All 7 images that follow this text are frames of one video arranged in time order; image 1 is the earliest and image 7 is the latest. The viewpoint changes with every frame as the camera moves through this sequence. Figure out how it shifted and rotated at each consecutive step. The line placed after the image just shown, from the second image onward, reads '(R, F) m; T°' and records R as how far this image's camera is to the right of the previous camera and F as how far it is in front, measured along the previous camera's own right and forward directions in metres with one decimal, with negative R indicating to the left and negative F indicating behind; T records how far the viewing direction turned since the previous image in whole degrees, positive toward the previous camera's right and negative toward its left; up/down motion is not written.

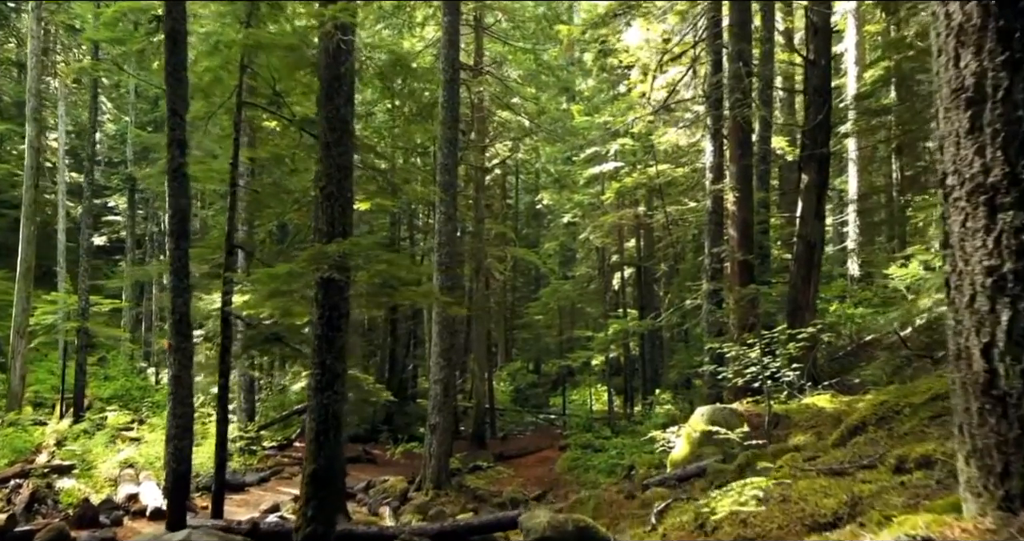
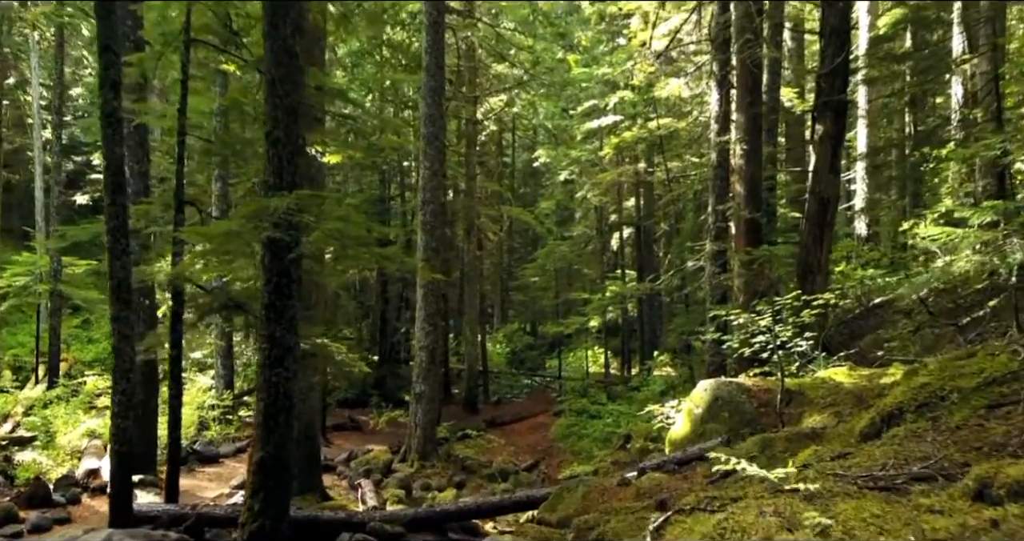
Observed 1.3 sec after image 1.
(+0.2, +0.9) m; 0°
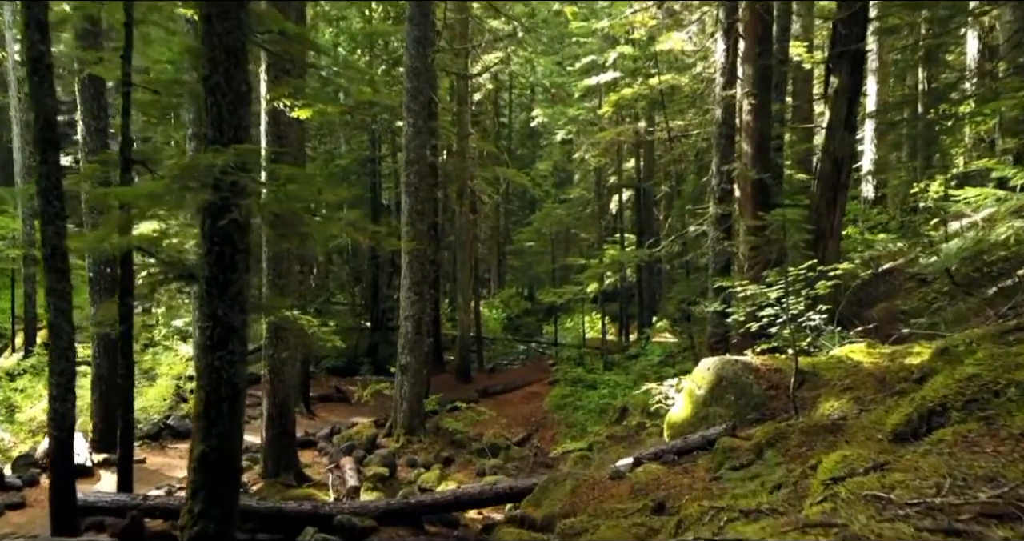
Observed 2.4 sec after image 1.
(+0.2, +0.8) m; 0°
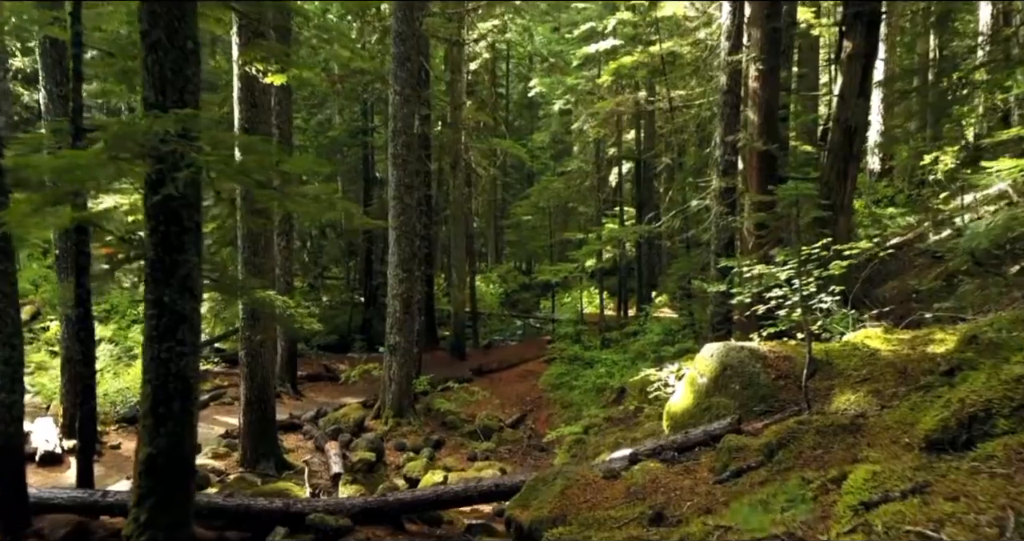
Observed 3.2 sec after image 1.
(+0.1, +0.6) m; 0°
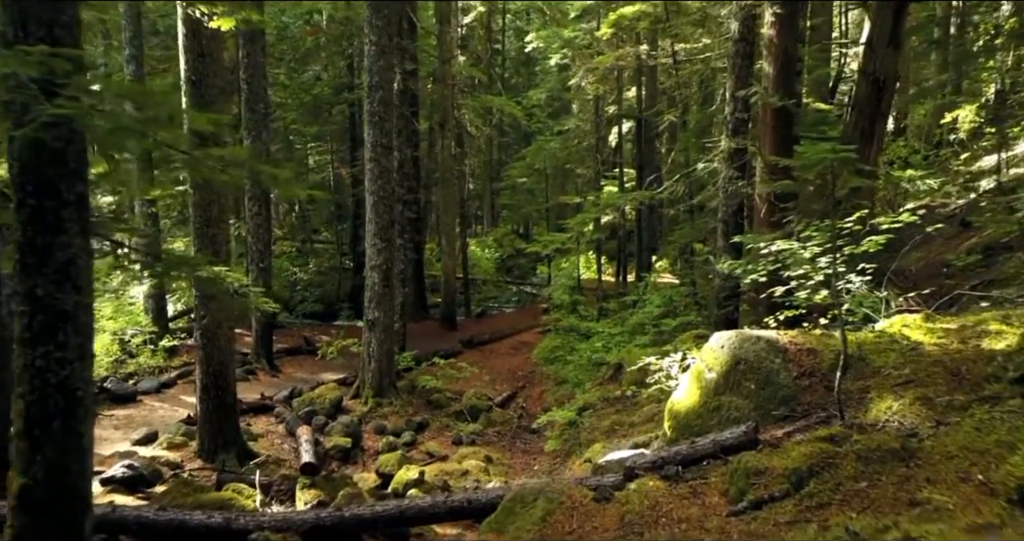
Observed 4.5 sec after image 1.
(+0.2, +1.0) m; 0°
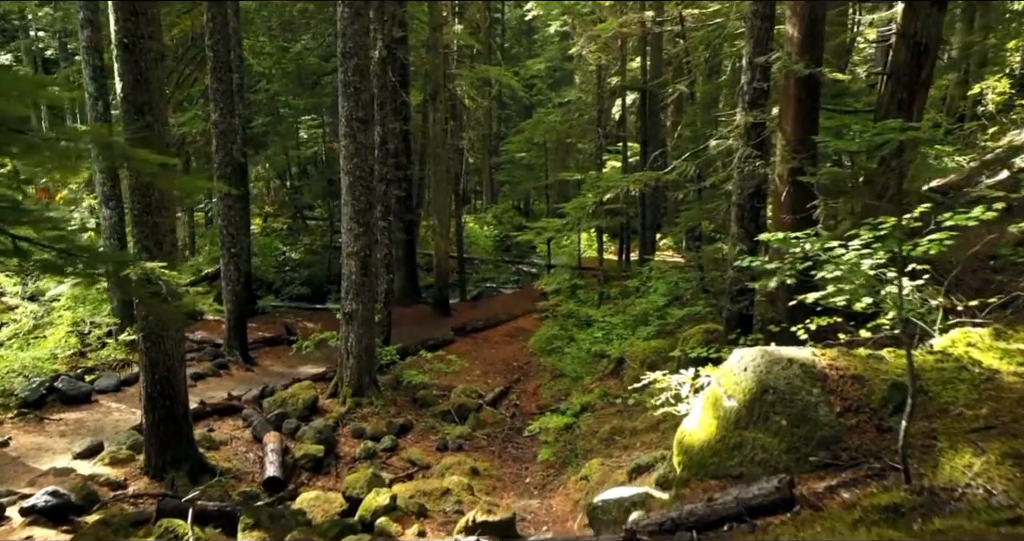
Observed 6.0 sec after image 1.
(+0.2, +1.1) m; 0°
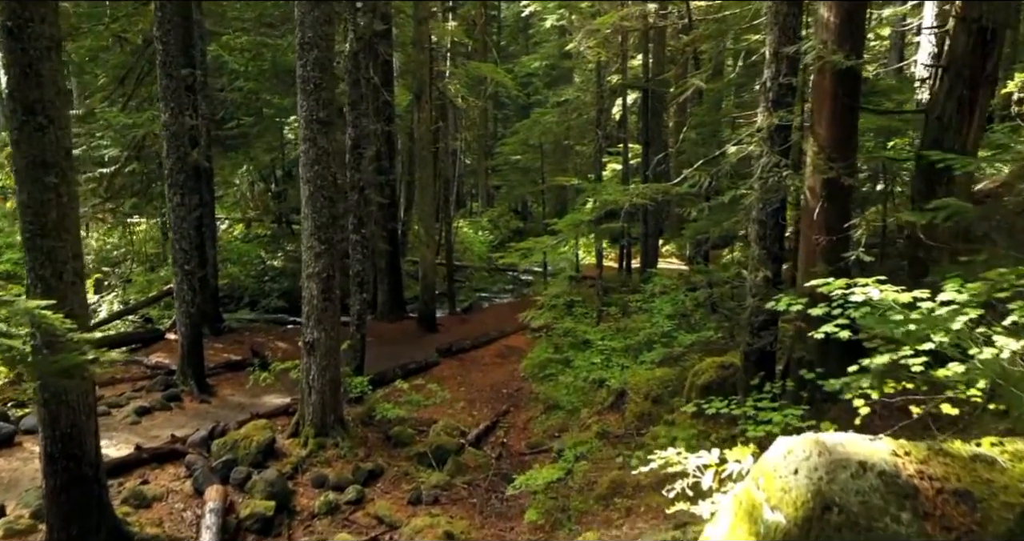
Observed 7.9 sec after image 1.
(+0.2, +1.3) m; 0°
